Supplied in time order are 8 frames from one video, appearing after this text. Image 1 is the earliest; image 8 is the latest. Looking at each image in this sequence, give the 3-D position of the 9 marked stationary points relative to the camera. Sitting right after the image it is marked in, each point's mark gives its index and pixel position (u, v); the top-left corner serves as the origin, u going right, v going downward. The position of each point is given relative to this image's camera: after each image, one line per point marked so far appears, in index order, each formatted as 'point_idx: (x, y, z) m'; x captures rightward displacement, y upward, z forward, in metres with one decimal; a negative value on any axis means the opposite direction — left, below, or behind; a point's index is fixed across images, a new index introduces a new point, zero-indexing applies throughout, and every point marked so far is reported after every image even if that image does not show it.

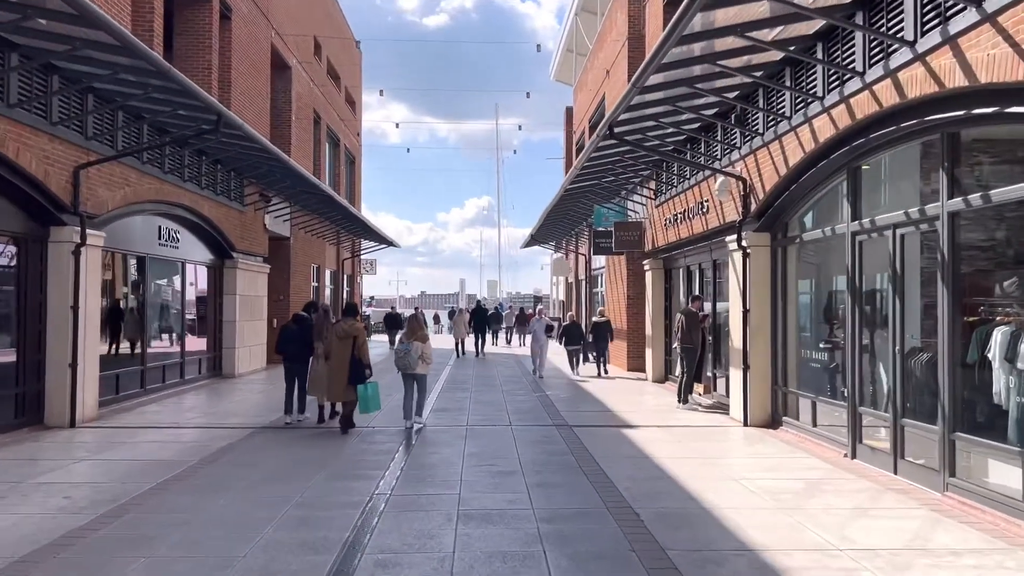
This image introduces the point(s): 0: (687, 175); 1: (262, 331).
0: (+2.9, +1.9, +13.8) m
1: (-5.8, -1.0, +19.2) m
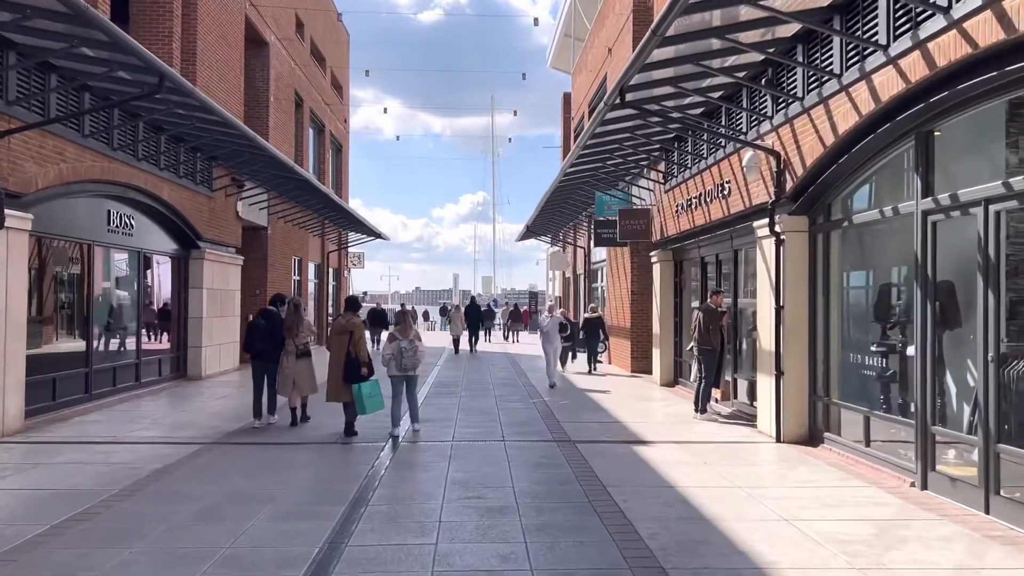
0: (+2.9, +2.0, +12.2) m
1: (-5.9, -0.9, +17.7) m
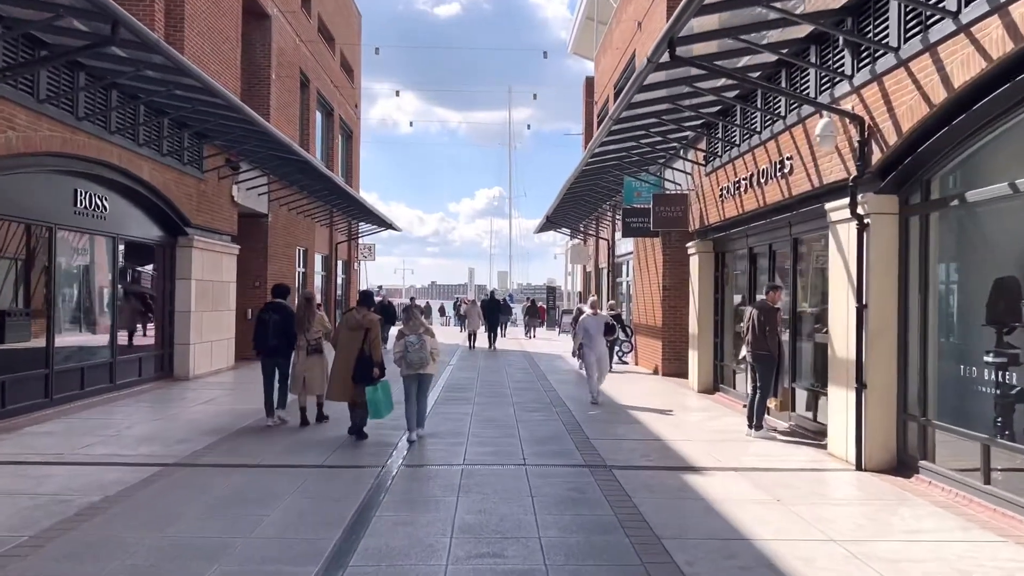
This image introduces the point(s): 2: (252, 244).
0: (+3.1, +2.0, +10.6) m
1: (-5.6, -0.7, +16.2) m
2: (-5.9, +1.0, +18.7) m
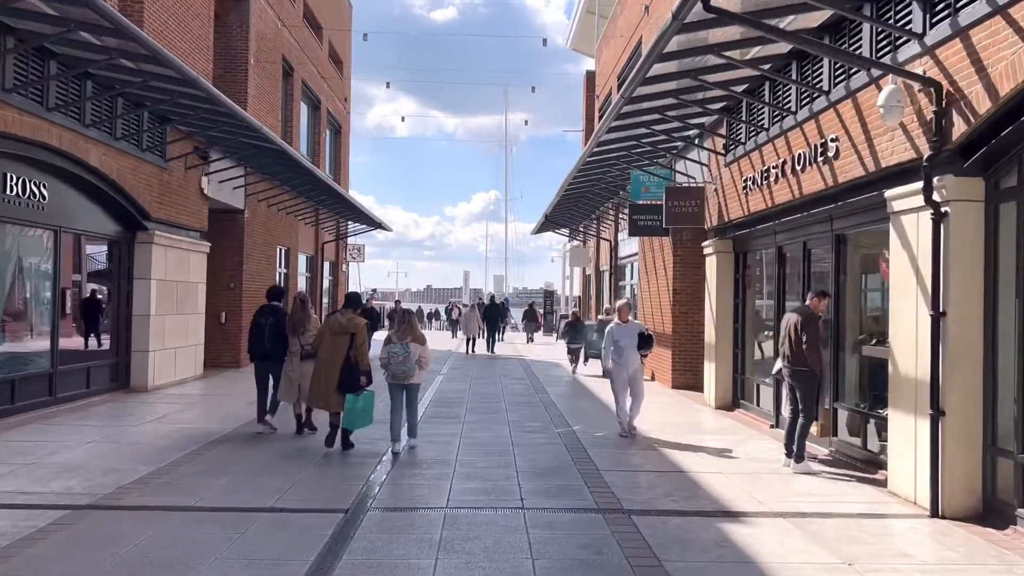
0: (+3.1, +2.0, +9.2) m
1: (-5.6, -0.7, +14.8) m
2: (-6.0, +1.0, +17.3) m
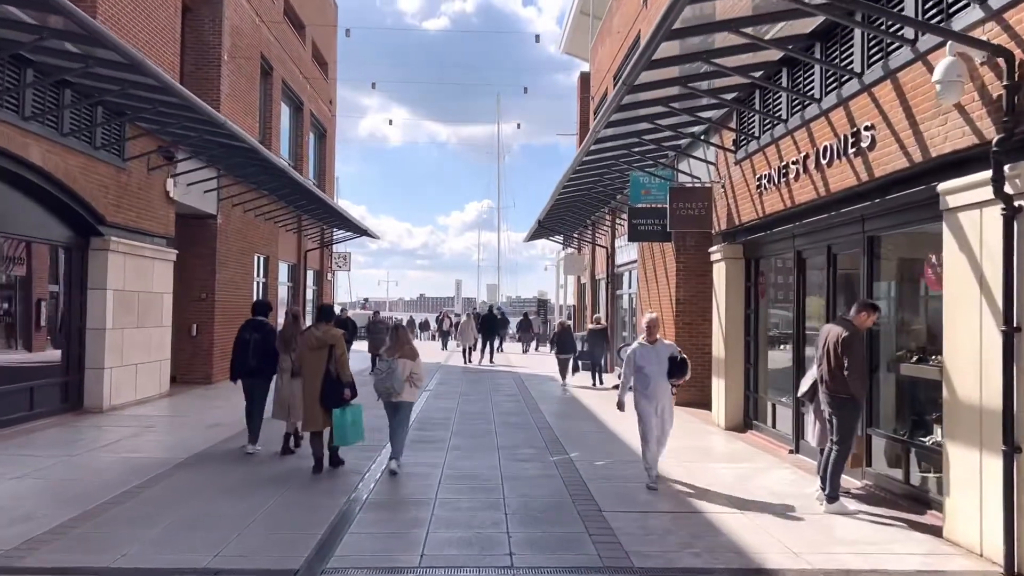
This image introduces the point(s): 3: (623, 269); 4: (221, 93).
0: (+3.0, +1.9, +8.2) m
1: (-5.8, -0.9, +13.7) m
2: (-6.2, +0.8, +16.2) m
3: (+2.5, +0.4, +18.9) m
4: (-5.7, +3.8, +16.2) m
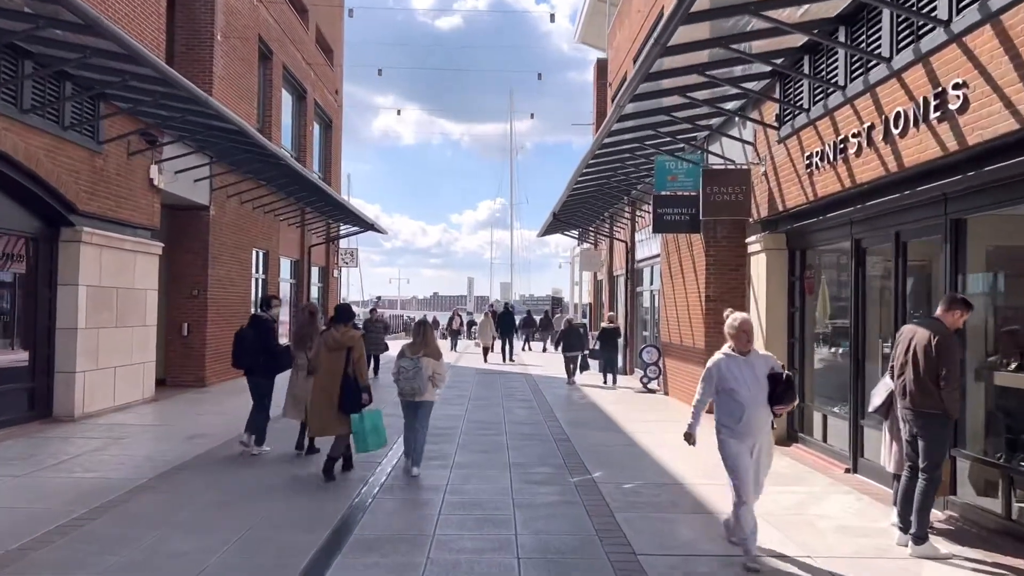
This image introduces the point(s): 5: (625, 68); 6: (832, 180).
0: (+3.1, +2.0, +7.0) m
1: (-5.6, -0.8, +12.6) m
2: (-5.9, +0.8, +15.1) m
3: (+2.8, +0.5, +17.7) m
4: (-5.5, +3.9, +15.1) m
5: (+2.7, +5.3, +20.0) m
6: (+3.1, +1.0, +8.0) m
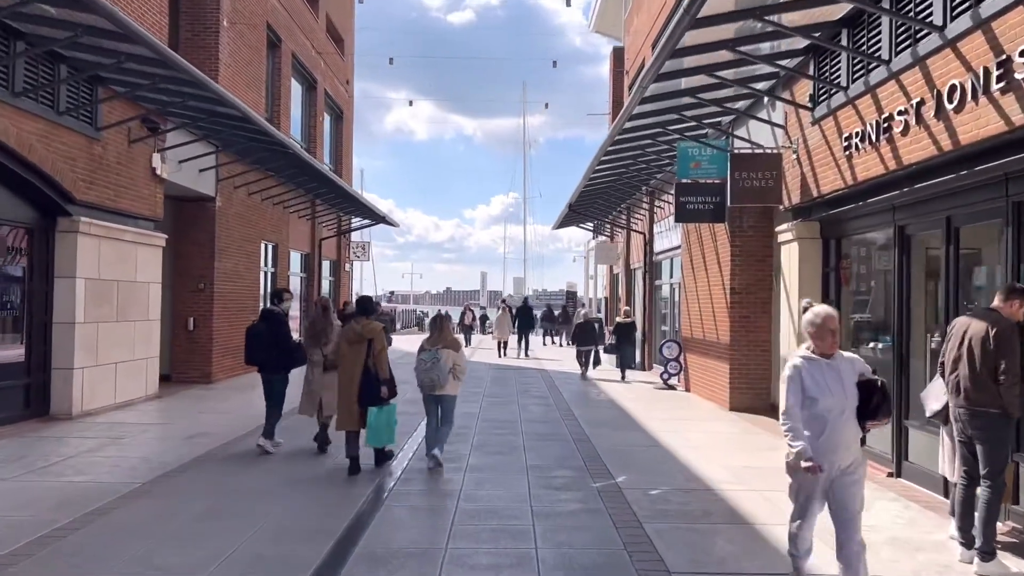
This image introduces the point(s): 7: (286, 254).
0: (+3.3, +2.0, +6.4) m
1: (-5.3, -0.7, +12.2) m
2: (-5.6, +0.9, +14.7) m
3: (+3.1, +0.7, +17.1) m
4: (-5.2, +4.0, +14.7) m
5: (+3.1, +5.5, +19.4) m
6: (+3.2, +1.1, +7.4) m
7: (-5.4, +0.8, +19.9) m
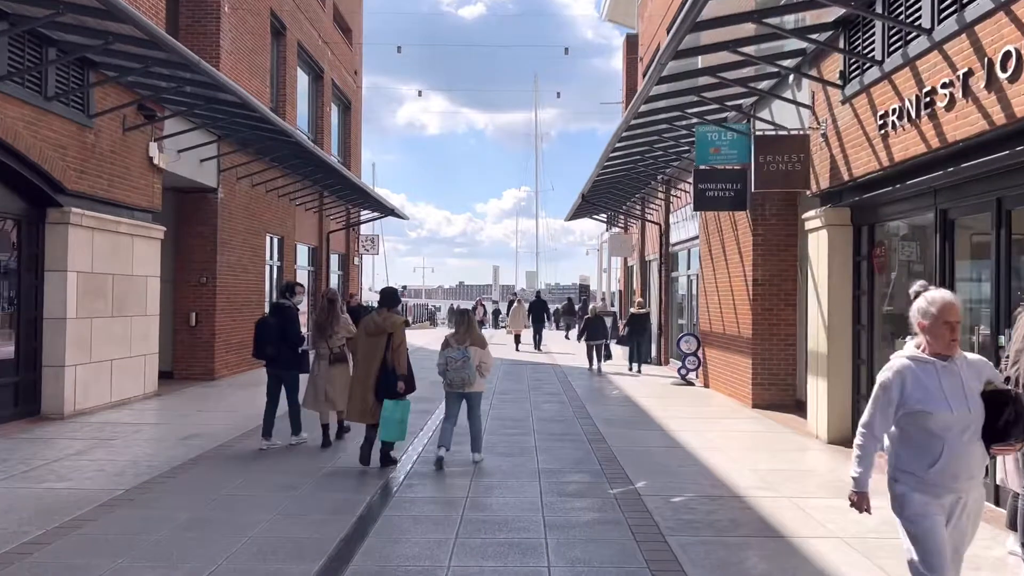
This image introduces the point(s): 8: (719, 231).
0: (+3.3, +2.1, +5.8) m
1: (-5.2, -0.6, +11.7) m
2: (-5.4, +1.0, +14.3) m
3: (+3.4, +0.8, +16.6) m
4: (-5.0, +4.1, +14.2) m
5: (+3.3, +5.6, +18.8) m
6: (+3.3, +1.2, +6.9) m
7: (-5.1, +1.0, +19.4) m
8: (+3.3, +0.9, +12.9) m
